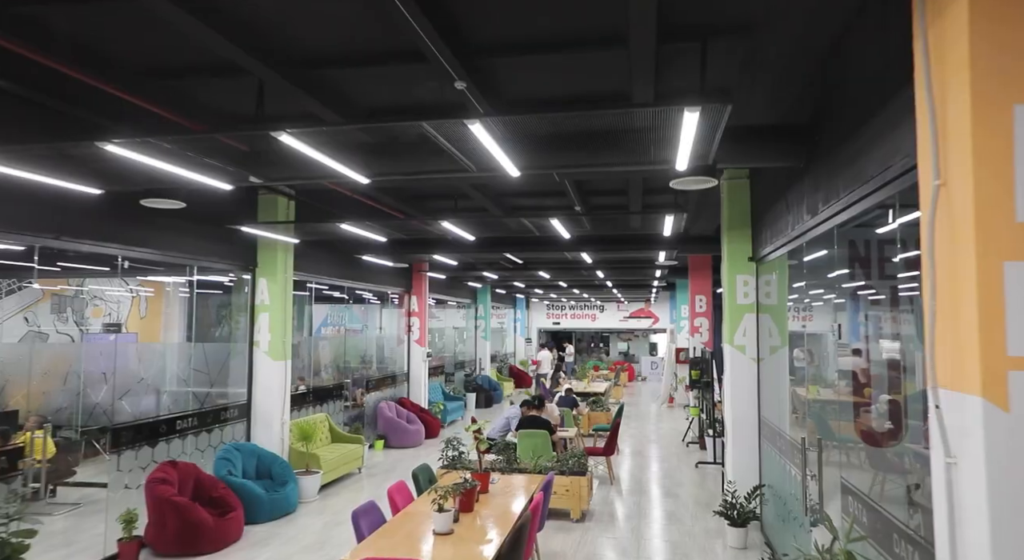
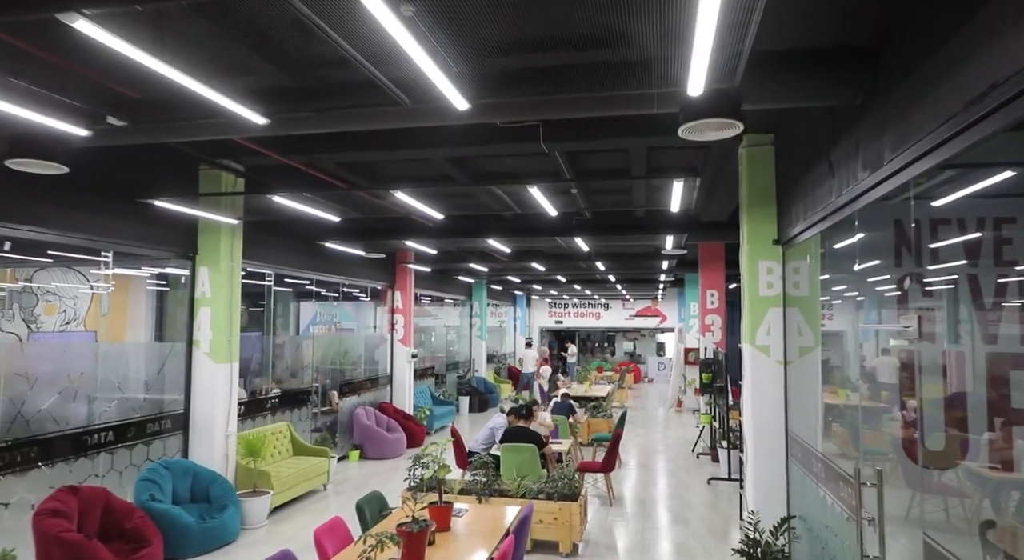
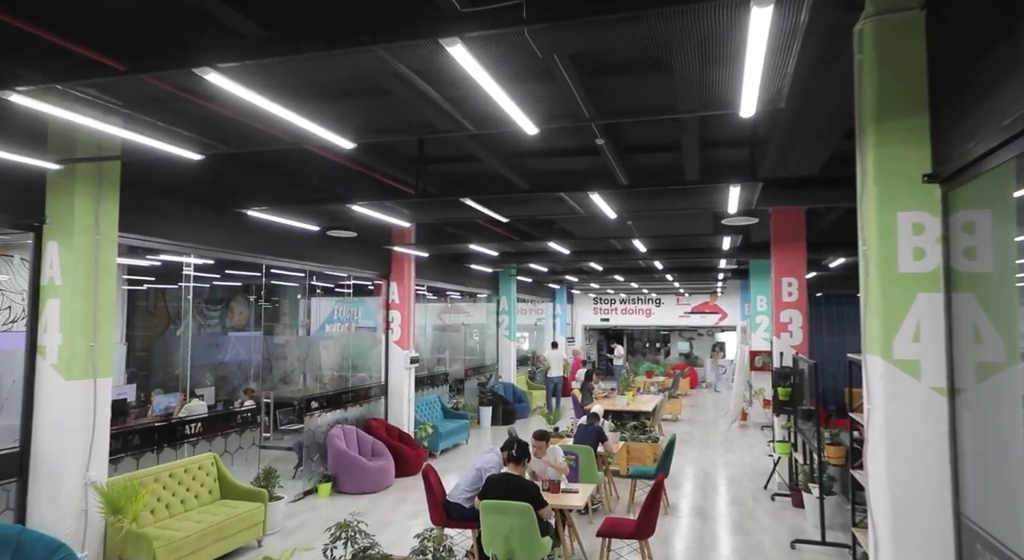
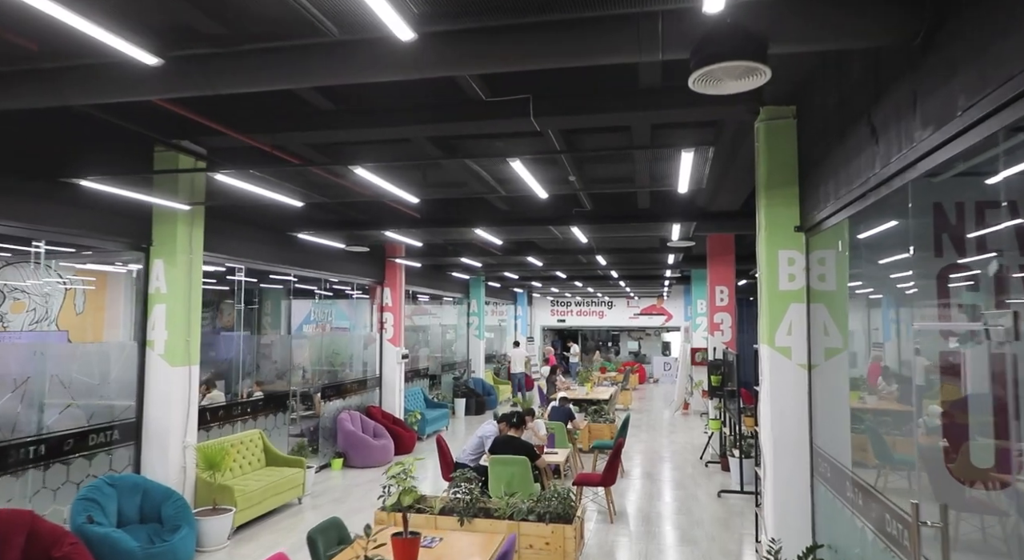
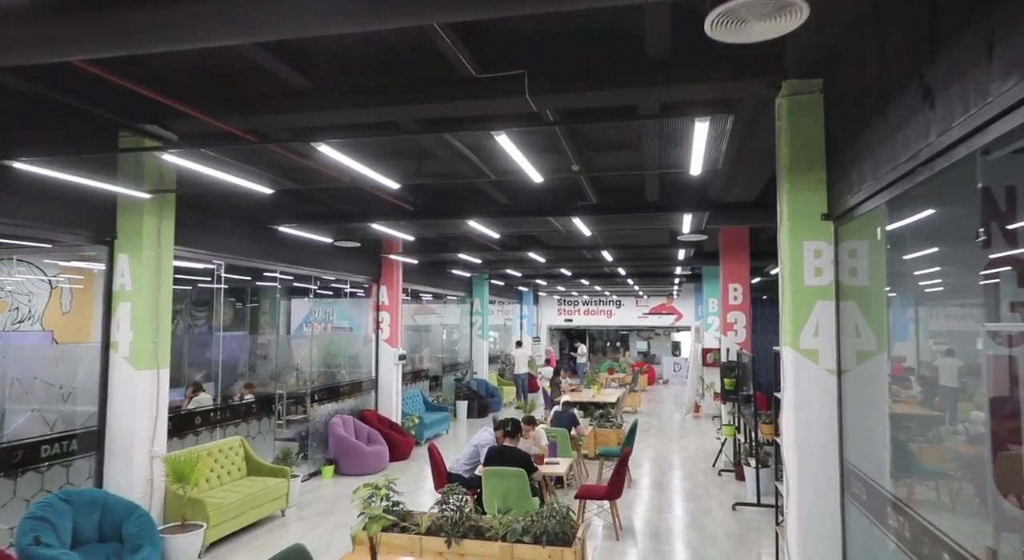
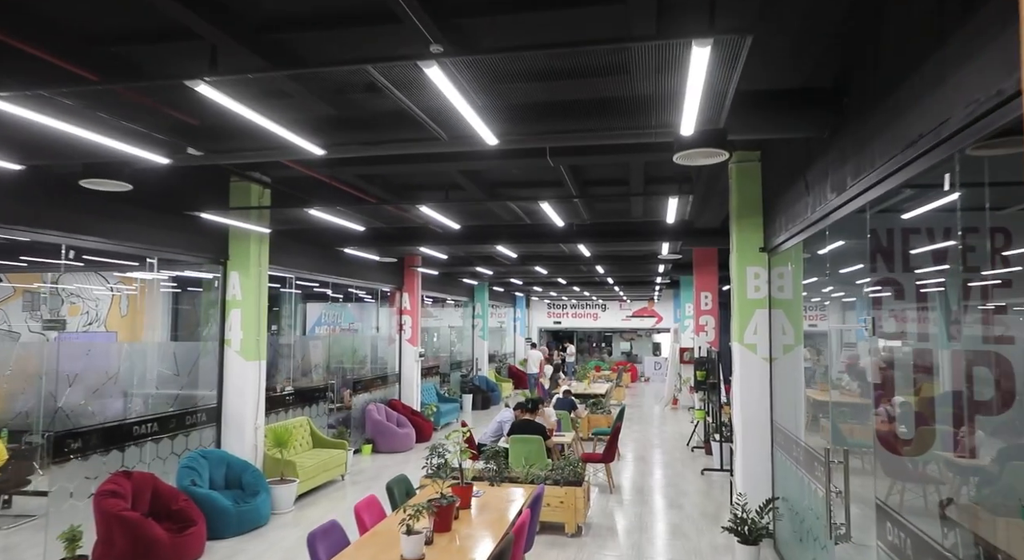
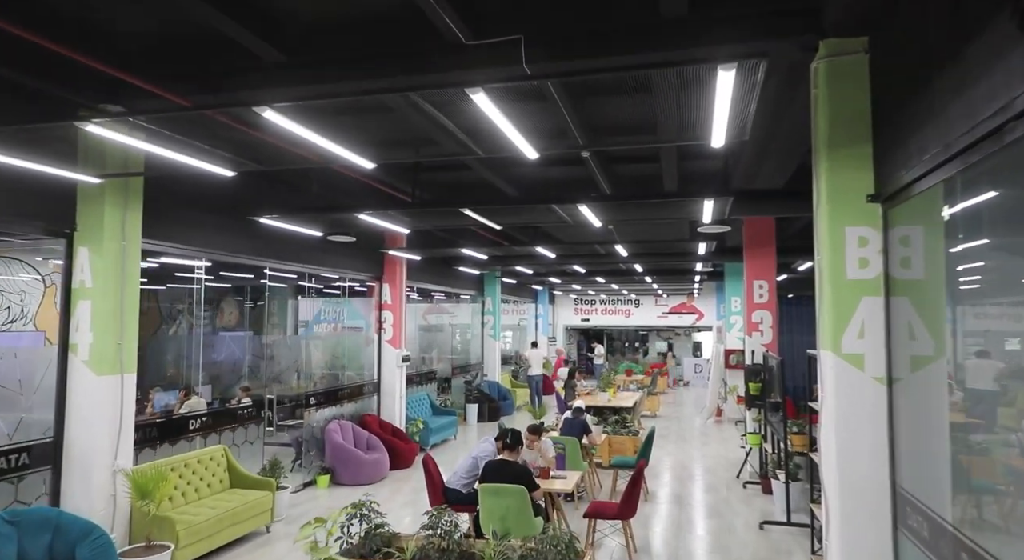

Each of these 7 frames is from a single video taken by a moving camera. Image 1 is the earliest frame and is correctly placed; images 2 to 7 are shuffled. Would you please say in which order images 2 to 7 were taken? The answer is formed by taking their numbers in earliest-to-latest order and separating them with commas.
6, 2, 4, 5, 7, 3
